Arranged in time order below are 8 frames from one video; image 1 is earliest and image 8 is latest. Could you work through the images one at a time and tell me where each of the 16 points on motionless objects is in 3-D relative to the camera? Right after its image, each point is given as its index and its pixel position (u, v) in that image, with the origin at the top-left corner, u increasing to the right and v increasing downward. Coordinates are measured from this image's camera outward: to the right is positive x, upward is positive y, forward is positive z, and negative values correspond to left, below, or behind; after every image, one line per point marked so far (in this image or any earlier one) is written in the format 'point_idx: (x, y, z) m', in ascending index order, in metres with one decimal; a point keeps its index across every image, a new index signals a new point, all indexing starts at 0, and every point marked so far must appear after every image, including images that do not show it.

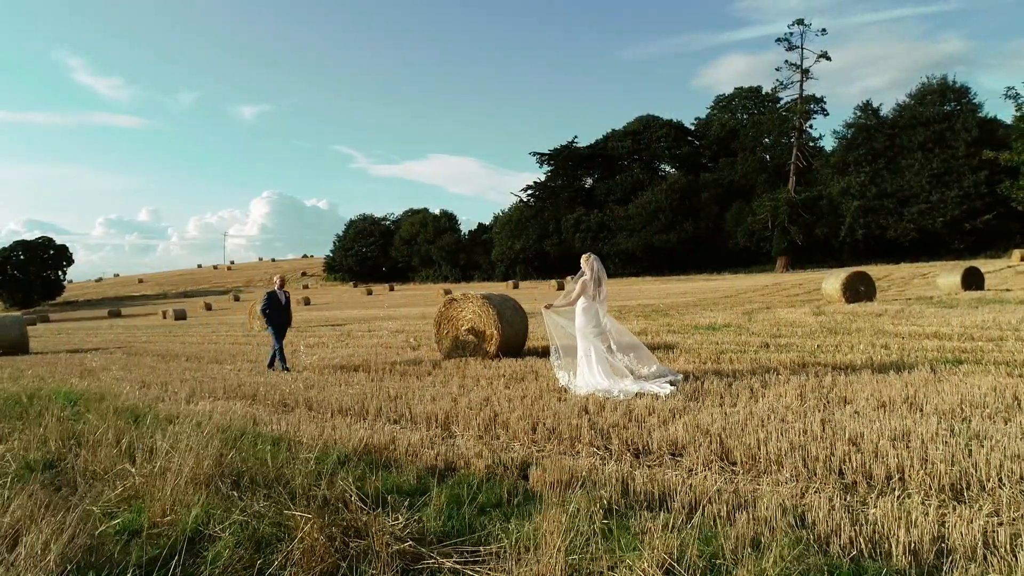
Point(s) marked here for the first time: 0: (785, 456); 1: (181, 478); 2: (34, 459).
0: (+1.6, -1.0, +4.1) m
1: (-1.5, -0.9, +3.3) m
2: (-2.9, -1.0, +4.3) m
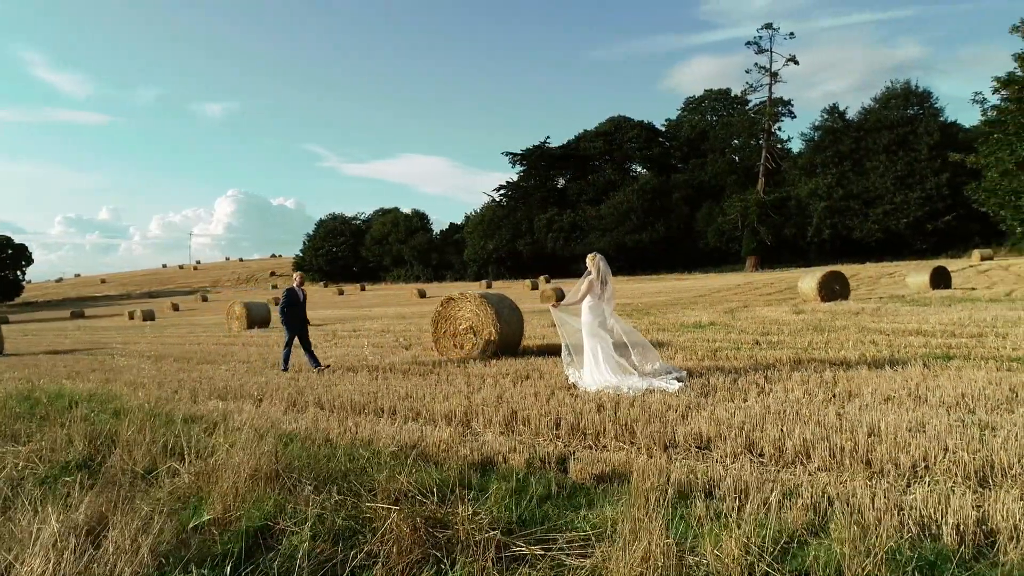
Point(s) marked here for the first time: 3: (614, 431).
0: (+1.8, -1.0, +4.3) m
1: (-1.3, -0.9, +3.3) m
2: (-2.7, -1.0, +4.2) m
3: (+0.7, -1.0, +5.1) m
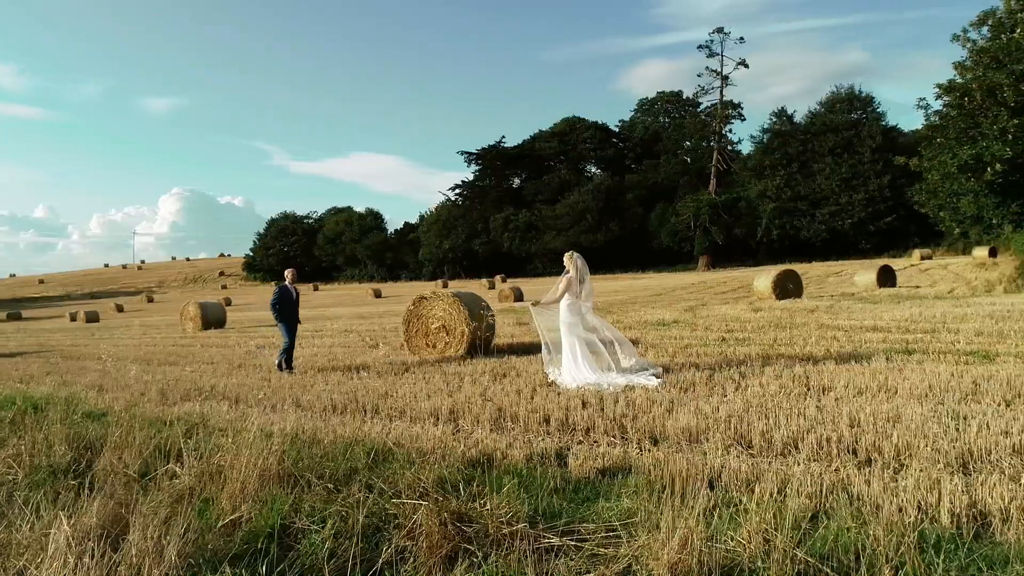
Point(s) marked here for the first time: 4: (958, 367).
0: (+1.8, -0.9, +4.4) m
1: (-1.2, -0.9, +3.3) m
2: (-2.7, -1.0, +4.1) m
3: (+0.7, -1.0, +5.1) m
4: (+4.3, -0.8, +6.9) m
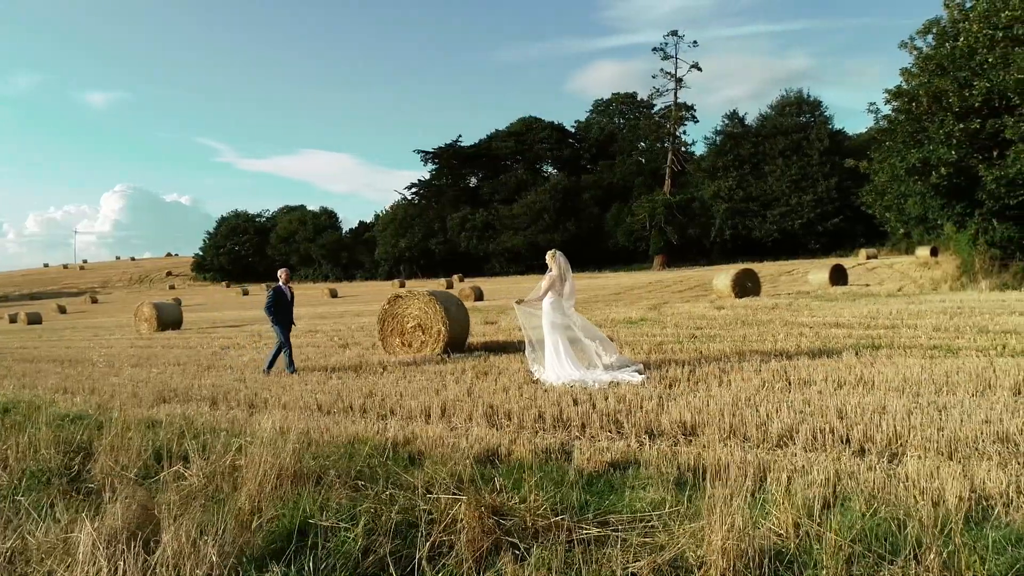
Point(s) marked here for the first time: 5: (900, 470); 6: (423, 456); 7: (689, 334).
0: (+1.8, -0.9, +4.6) m
1: (-1.1, -0.8, +3.2) m
2: (-2.6, -1.0, +4.0) m
3: (+0.6, -1.0, +5.2) m
4: (+4.2, -0.7, +7.2) m
5: (+1.9, -0.9, +3.5) m
6: (-0.5, -0.9, +4.0) m
7: (+2.8, -0.7, +11.2) m
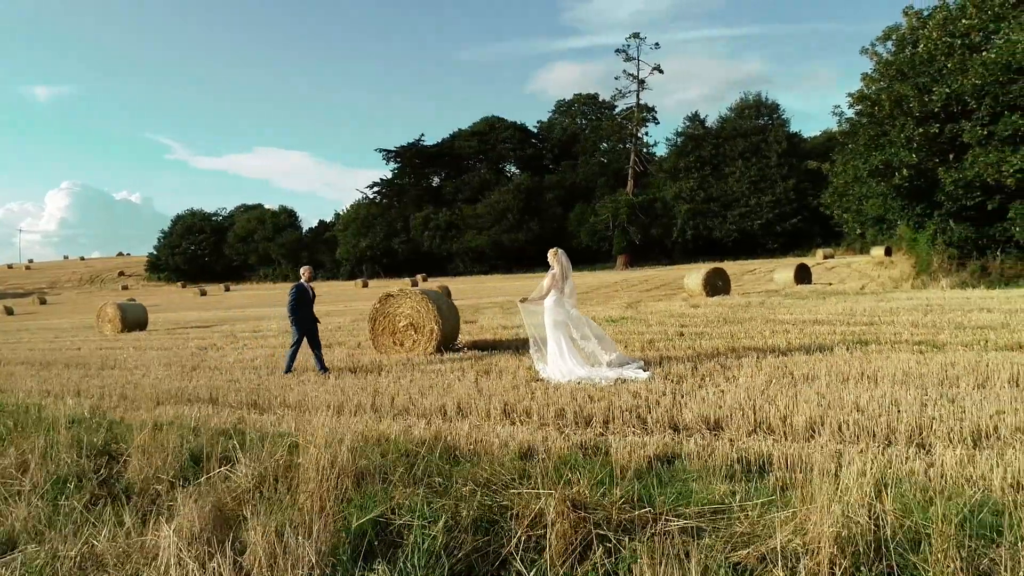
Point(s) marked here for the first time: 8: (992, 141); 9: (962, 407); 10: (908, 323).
0: (+2.0, -0.9, +4.7) m
1: (-0.8, -0.8, +3.2) m
2: (-2.4, -1.0, +3.8) m
3: (+0.8, -1.0, +5.3) m
4: (+4.2, -0.7, +7.5) m
5: (+2.2, -0.9, +3.7) m
6: (-0.3, -0.9, +4.0) m
7: (+2.6, -0.7, +11.3) m
8: (+13.2, +4.0, +19.6) m
9: (+3.1, -0.8, +4.9) m
10: (+6.0, -0.5, +10.9) m
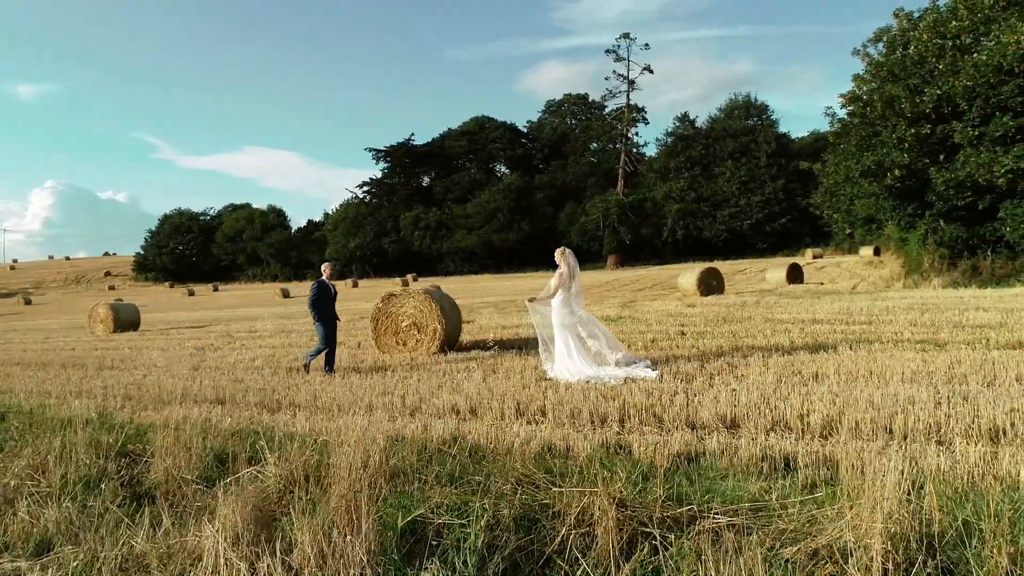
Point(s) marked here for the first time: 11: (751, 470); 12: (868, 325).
0: (+2.1, -0.9, +4.7) m
1: (-0.7, -0.8, +3.2) m
2: (-2.2, -1.0, +3.8) m
3: (+0.9, -0.9, +5.3) m
4: (+4.3, -0.7, +7.5) m
5: (+2.3, -0.9, +3.7) m
6: (-0.1, -0.9, +4.0) m
7: (+2.6, -0.7, +11.4) m
8: (+13.1, +4.1, +19.8) m
9: (+3.2, -0.8, +4.9) m
10: (+6.1, -0.5, +11.0) m
11: (+1.2, -0.9, +3.6) m
12: (+5.5, -0.6, +11.0) m
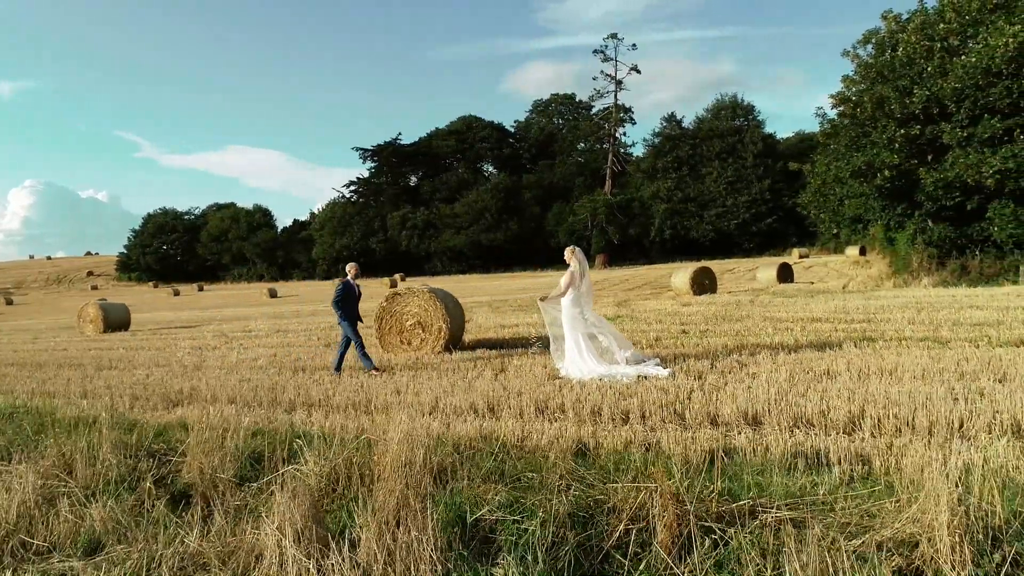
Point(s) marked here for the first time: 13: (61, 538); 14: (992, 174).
0: (+2.3, -0.9, +4.8) m
1: (-0.5, -0.8, +3.2) m
2: (-2.1, -1.0, +3.8) m
3: (+1.1, -0.9, +5.3) m
4: (+4.4, -0.7, +7.6) m
5: (+2.5, -0.9, +3.8) m
6: (+0.1, -0.9, +4.0) m
7: (+2.7, -0.7, +11.4) m
8: (+12.9, +4.1, +20.1) m
9: (+3.3, -0.8, +5.0) m
10: (+6.1, -0.5, +11.1) m
11: (+1.4, -0.9, +3.6) m
12: (+5.5, -0.5, +11.1) m
13: (-1.9, -1.0, +3.0) m
14: (+12.7, +3.0, +18.9) m
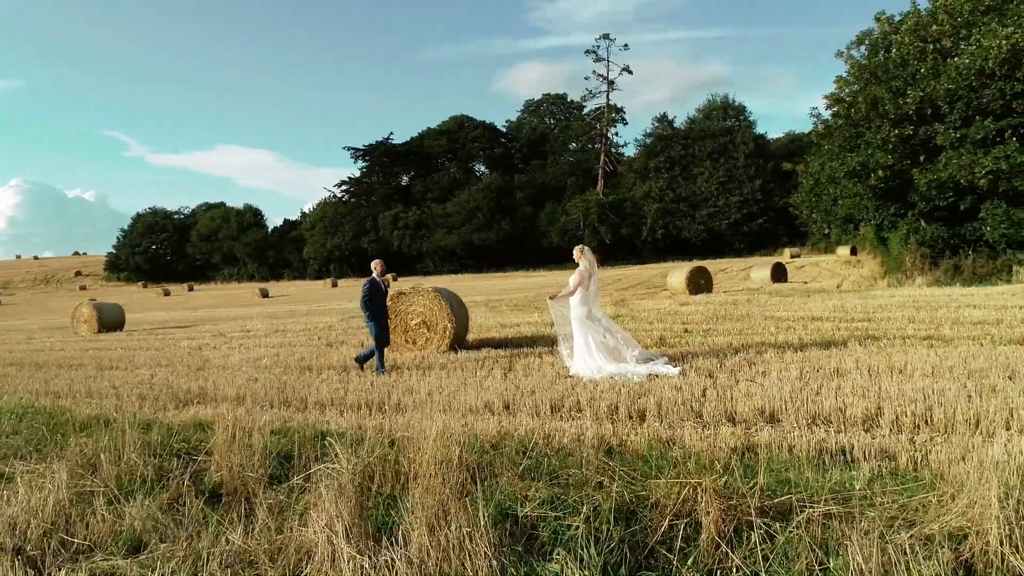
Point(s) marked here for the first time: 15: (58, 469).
0: (+2.4, -0.9, +4.8) m
1: (-0.3, -0.8, +3.2) m
2: (-1.9, -1.0, +3.7) m
3: (+1.2, -0.9, +5.3) m
4: (+4.5, -0.7, +7.7) m
5: (+2.7, -0.8, +3.8) m
6: (+0.2, -0.9, +4.0) m
7: (+2.7, -0.7, +11.5) m
8: (+12.8, +4.1, +20.3) m
9: (+3.5, -0.8, +5.1) m
10: (+6.2, -0.5, +11.2) m
11: (+1.5, -0.9, +3.6) m
12: (+5.6, -0.5, +11.2) m
13: (-1.7, -1.0, +3.0) m
14: (+12.6, +3.0, +19.1) m
15: (-2.4, -1.0, +3.9) m
